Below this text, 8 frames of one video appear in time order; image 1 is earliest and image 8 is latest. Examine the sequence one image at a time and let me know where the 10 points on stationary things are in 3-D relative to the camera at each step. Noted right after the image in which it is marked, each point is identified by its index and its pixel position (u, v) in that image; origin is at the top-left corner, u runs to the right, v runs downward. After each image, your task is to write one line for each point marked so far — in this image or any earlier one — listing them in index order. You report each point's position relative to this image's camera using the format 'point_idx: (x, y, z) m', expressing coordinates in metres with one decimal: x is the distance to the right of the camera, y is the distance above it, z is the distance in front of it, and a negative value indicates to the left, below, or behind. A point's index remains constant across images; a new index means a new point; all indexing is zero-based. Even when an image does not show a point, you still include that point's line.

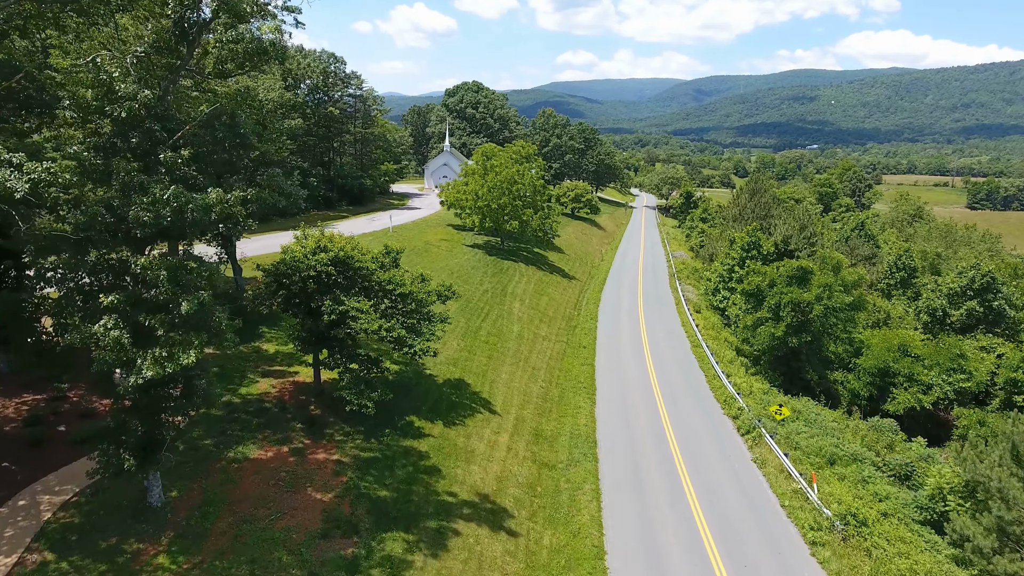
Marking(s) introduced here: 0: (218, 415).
0: (-10.7, -4.7, +18.4) m
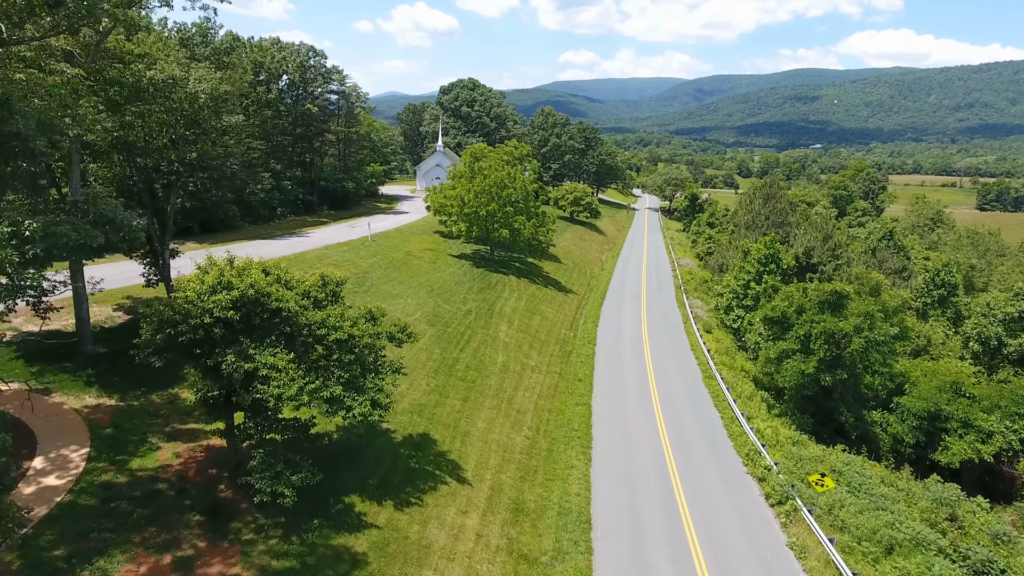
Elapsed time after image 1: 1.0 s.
0: (-11.7, -6.0, +13.9) m
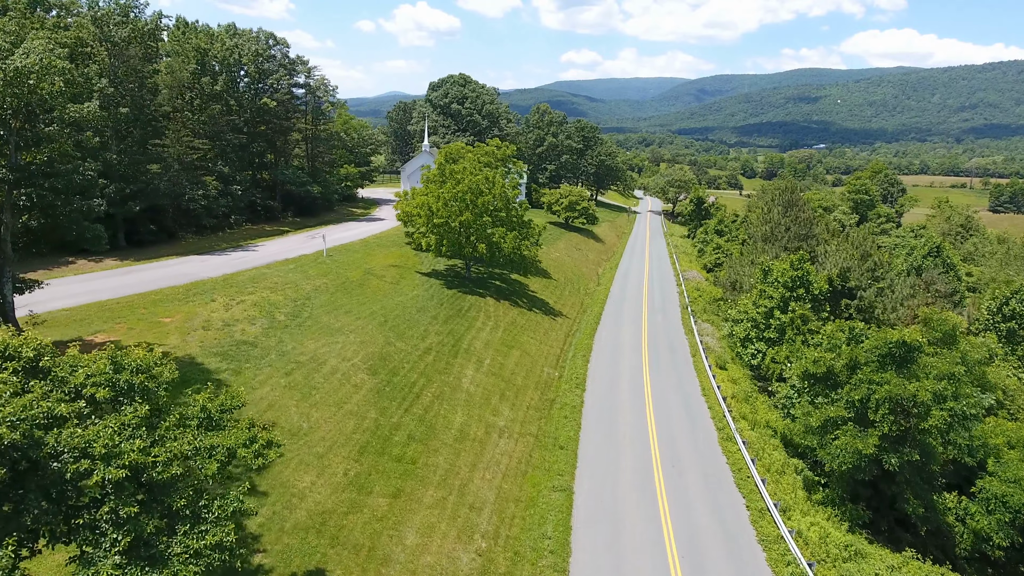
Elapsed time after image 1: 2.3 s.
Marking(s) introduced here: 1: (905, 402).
0: (-13.5, -7.8, +7.5) m
1: (+14.1, -4.1, +18.1) m
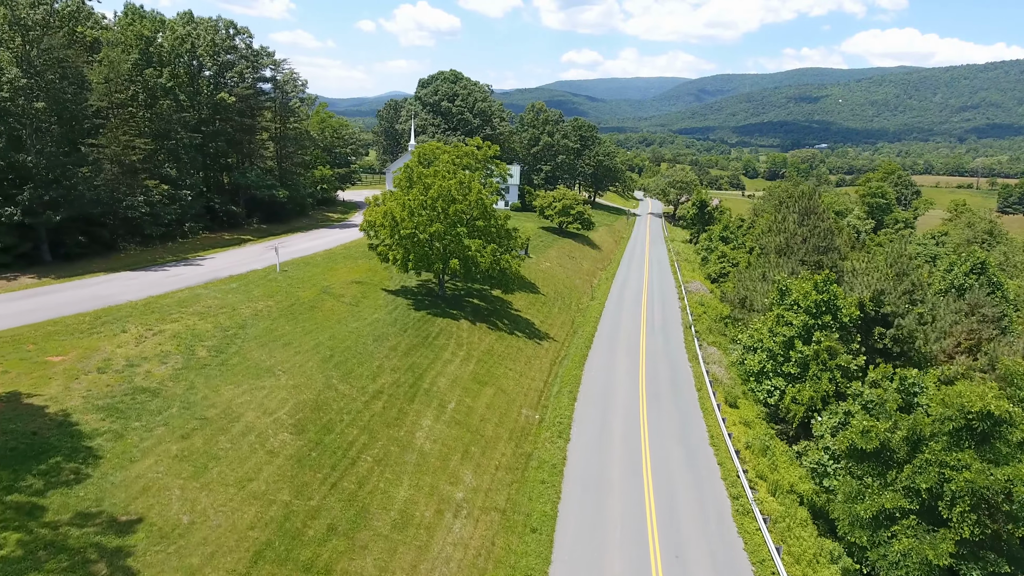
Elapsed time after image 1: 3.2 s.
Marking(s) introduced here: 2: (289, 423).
0: (-14.9, -9.1, +2.8) m
1: (+12.6, -5.4, +13.3) m
2: (-8.4, -5.1, +19.1) m
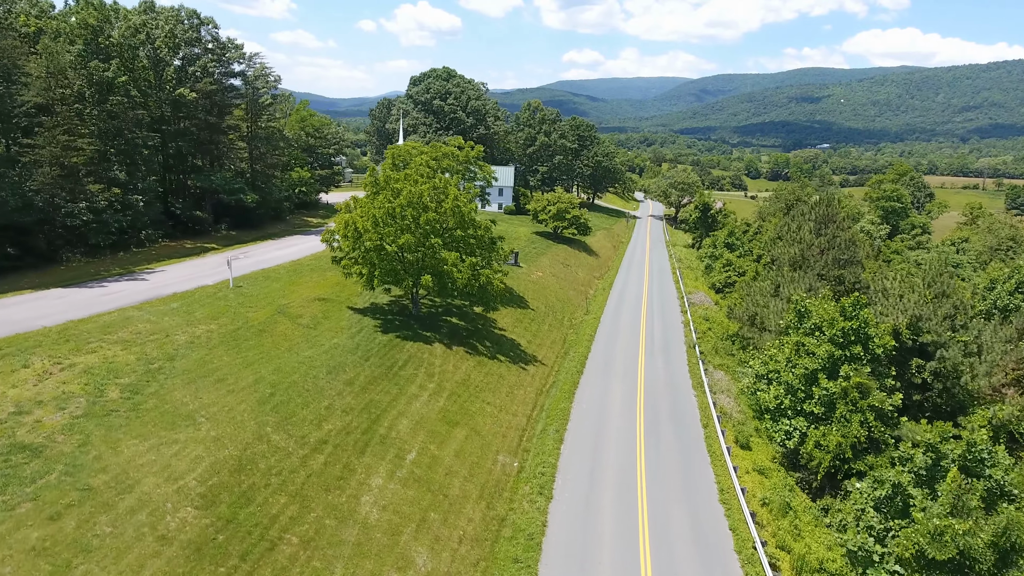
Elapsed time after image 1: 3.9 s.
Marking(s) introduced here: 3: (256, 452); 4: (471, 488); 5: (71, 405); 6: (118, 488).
0: (-16.1, -10.2, -1.0) m
1: (+11.5, -6.5, +9.5) m
2: (-9.5, -6.2, +15.4) m
3: (-8.9, -5.6, +17.6) m
4: (-1.5, -7.7, +19.5) m
5: (-16.1, -4.2, +18.4) m
6: (-11.7, -5.9, +15.0) m
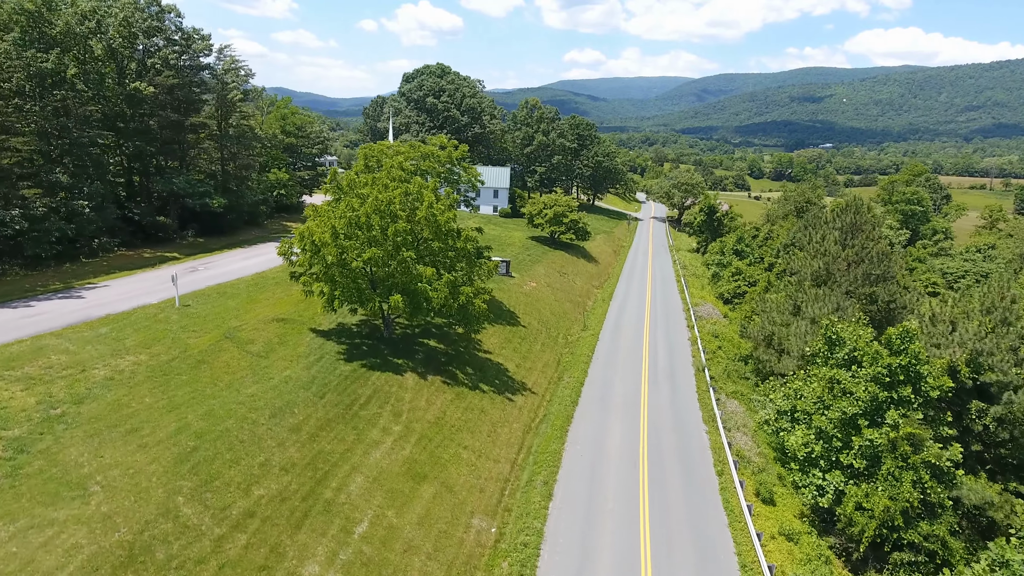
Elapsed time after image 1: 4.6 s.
0: (-16.9, -11.2, -4.7) m
1: (+10.6, -7.6, +5.7) m
2: (-10.4, -7.2, +11.7) m
3: (-9.7, -6.7, +13.9) m
4: (-2.4, -8.7, +15.8) m
5: (-16.9, -5.2, +14.7) m
6: (-12.6, -7.0, +11.3) m
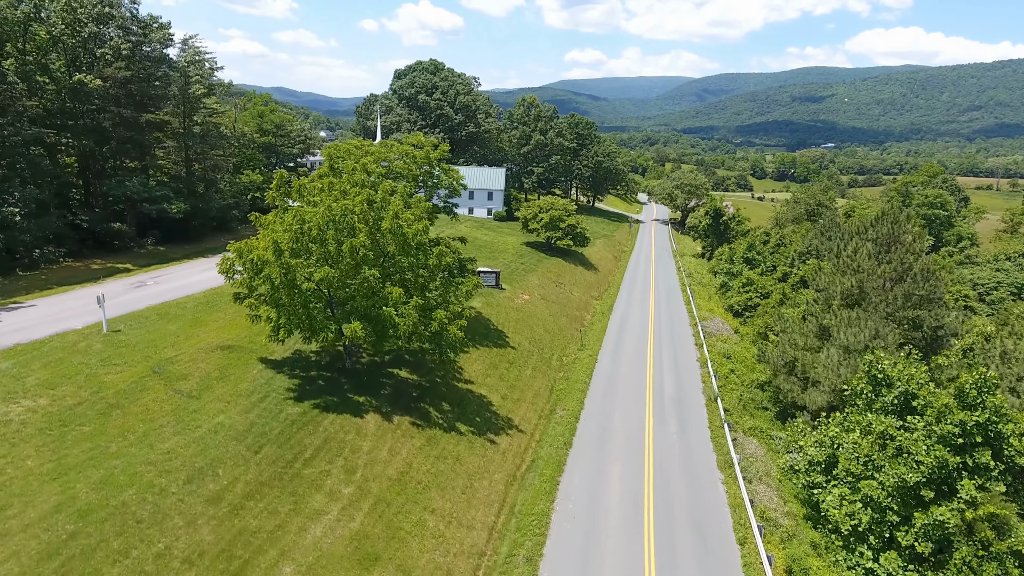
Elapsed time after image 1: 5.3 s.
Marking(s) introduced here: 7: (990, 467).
0: (-17.8, -12.3, -8.5) m
1: (+9.8, -8.6, +1.9) m
2: (-11.2, -8.3, +7.9) m
3: (-10.5, -7.7, +10.1) m
4: (-3.2, -9.8, +12.0) m
5: (-17.7, -6.3, +11.0) m
6: (-13.4, -8.0, +7.6) m
7: (+13.6, -5.0, +14.4) m
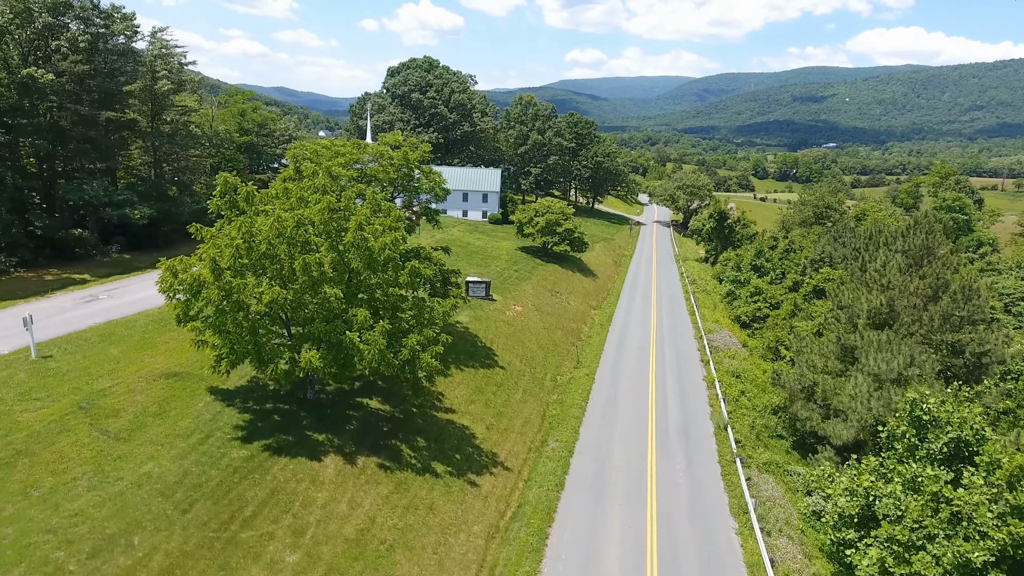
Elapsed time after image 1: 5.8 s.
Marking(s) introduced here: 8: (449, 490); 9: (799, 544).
0: (-18.4, -13.1, -11.2) m
1: (+9.2, -9.4, -0.9) m
2: (-11.8, -9.1, +5.1) m
3: (-11.1, -8.5, +7.3) m
4: (-3.8, -10.6, +9.2) m
5: (-18.4, -7.1, +8.2) m
6: (-14.0, -8.8, +4.8) m
7: (+12.9, -5.8, +11.6) m
8: (-2.3, -7.5, +18.8) m
9: (+10.3, -9.2, +18.3) m
